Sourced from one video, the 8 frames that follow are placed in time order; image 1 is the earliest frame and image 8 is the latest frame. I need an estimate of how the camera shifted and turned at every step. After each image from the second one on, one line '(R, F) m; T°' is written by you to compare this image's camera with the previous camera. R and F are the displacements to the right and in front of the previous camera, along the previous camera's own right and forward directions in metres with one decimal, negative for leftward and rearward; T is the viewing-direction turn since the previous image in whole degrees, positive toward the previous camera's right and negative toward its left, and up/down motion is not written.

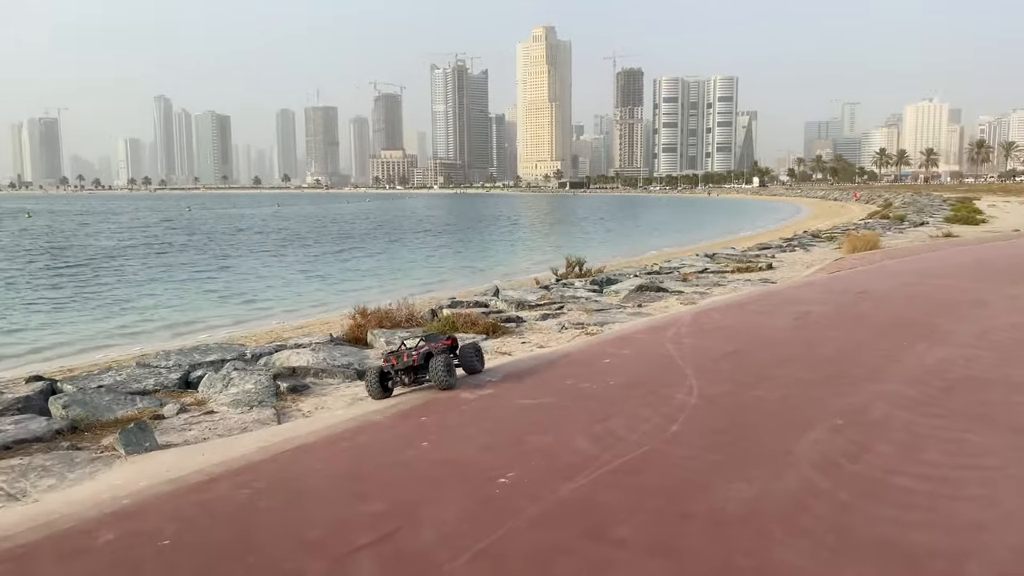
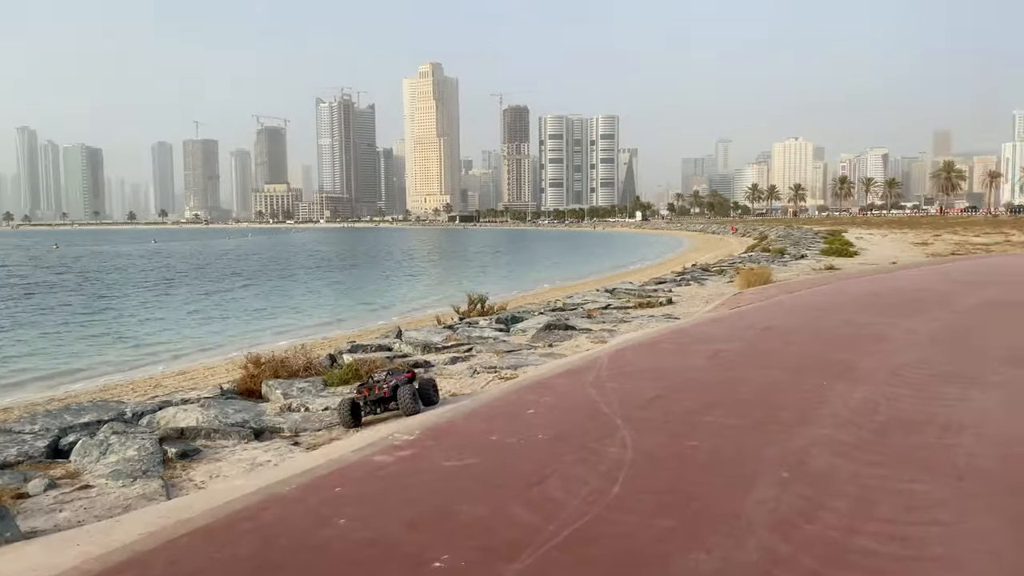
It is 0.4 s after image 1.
(-0.2, +0.4) m; +7°
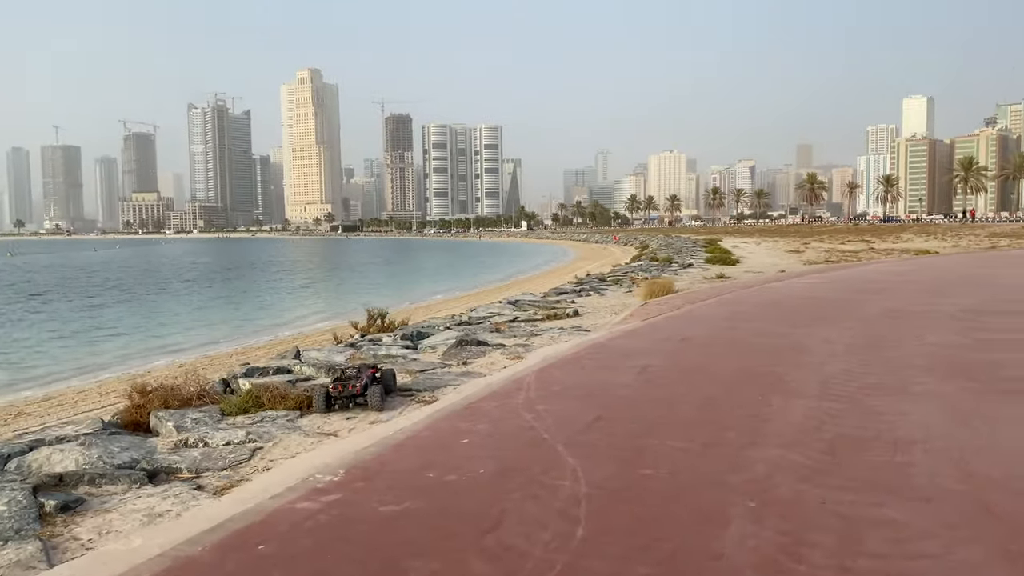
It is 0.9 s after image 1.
(-0.3, +0.4) m; +8°
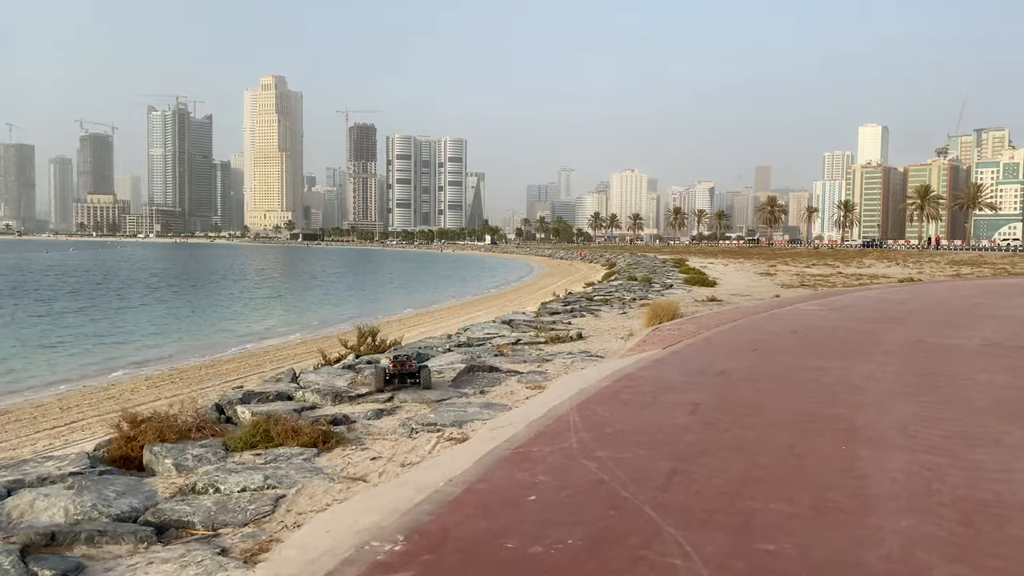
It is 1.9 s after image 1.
(-0.6, +0.7) m; +3°
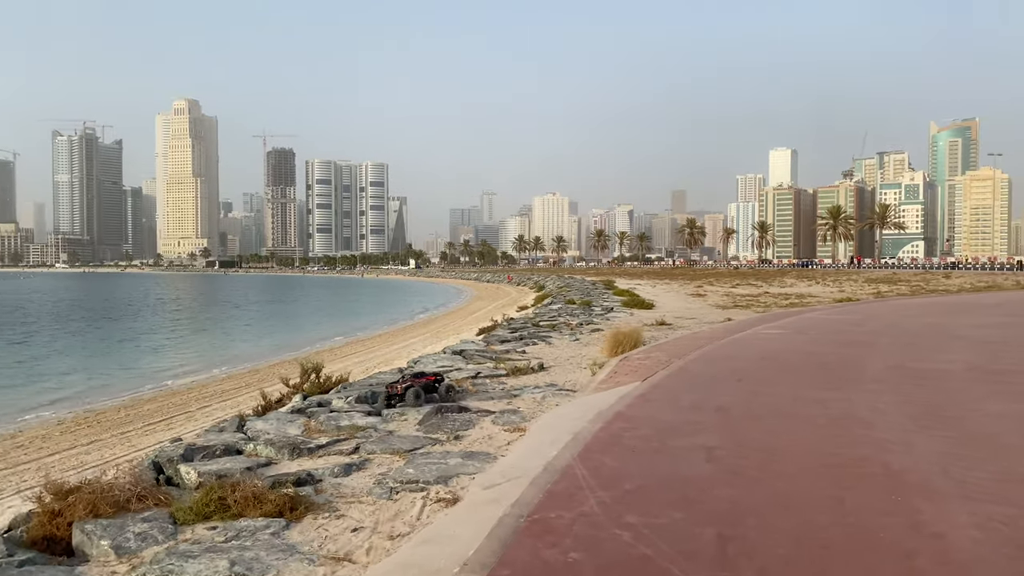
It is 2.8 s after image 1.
(-0.5, +0.7) m; +5°
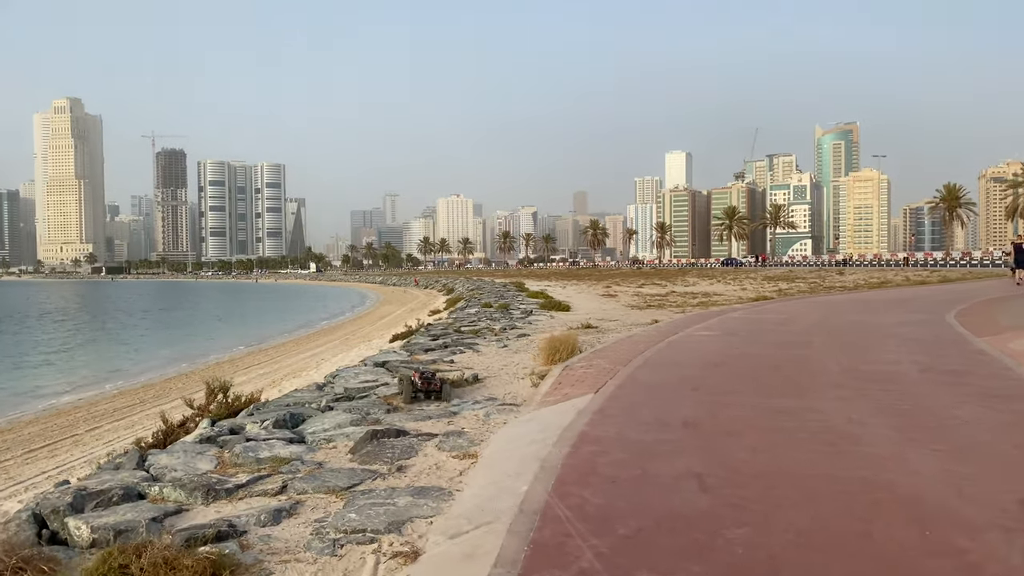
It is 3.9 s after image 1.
(-0.3, +0.8) m; +7°
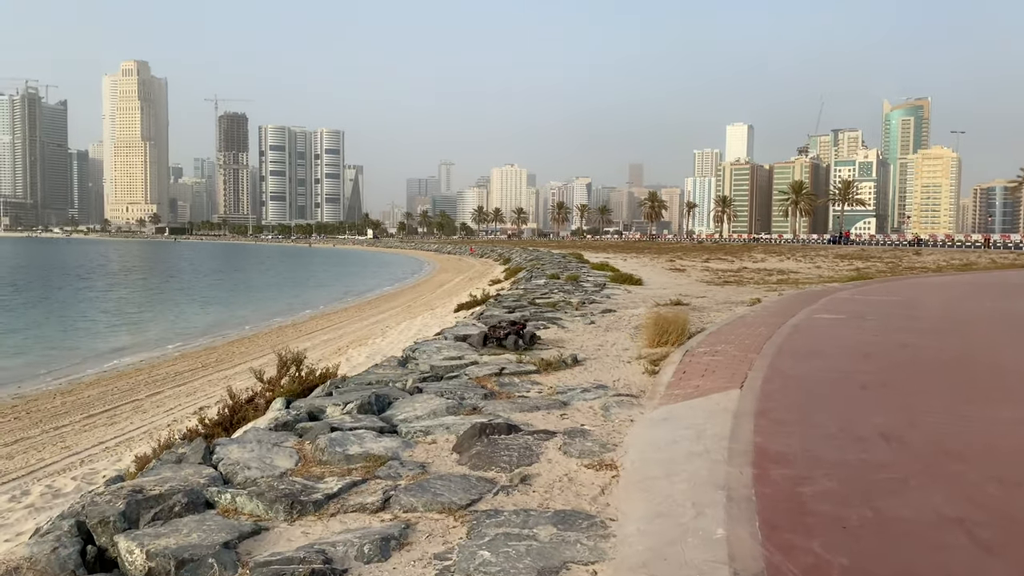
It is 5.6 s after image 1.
(-0.7, +1.3) m; -4°
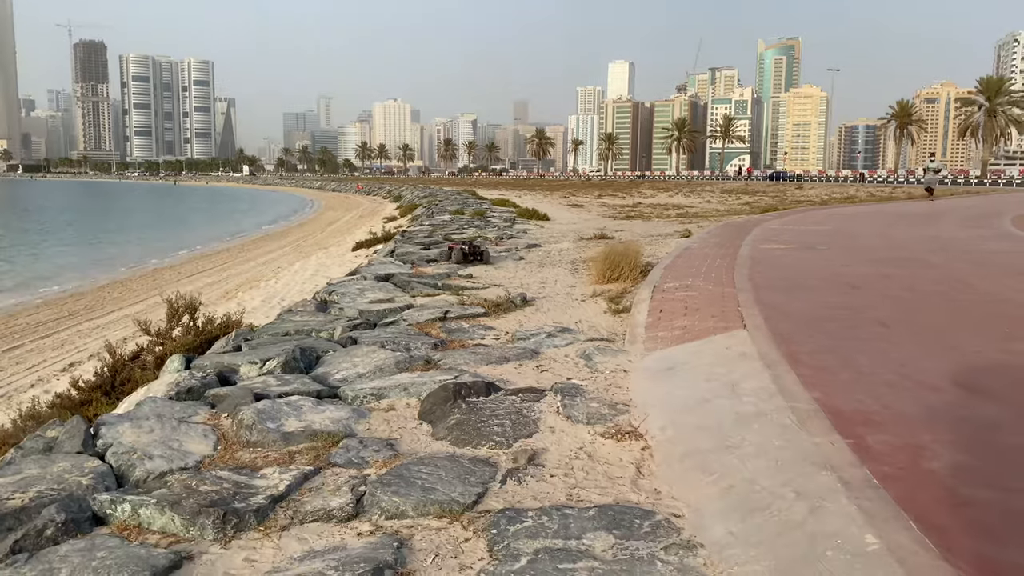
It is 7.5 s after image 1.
(-0.5, +1.4) m; +8°
